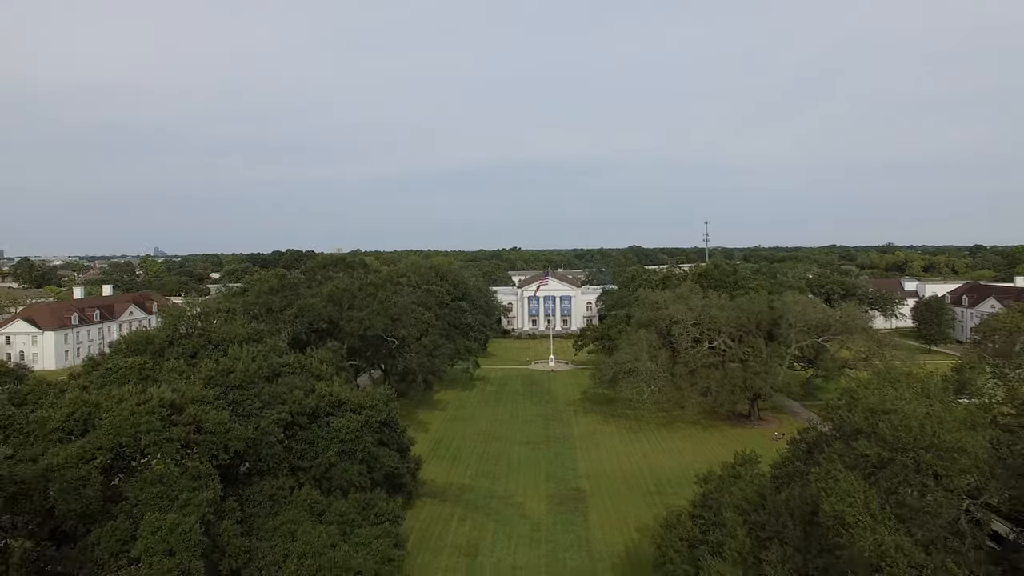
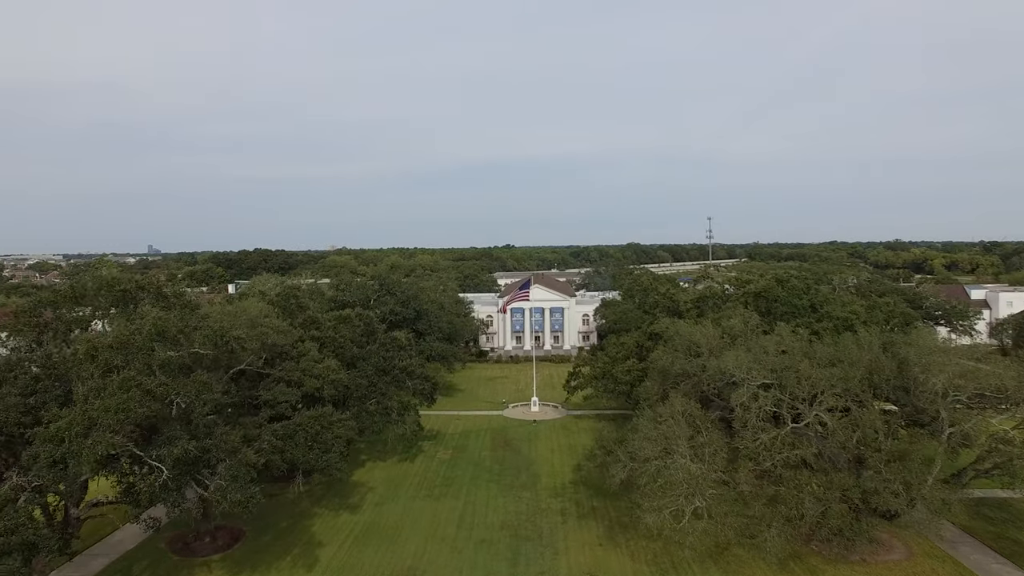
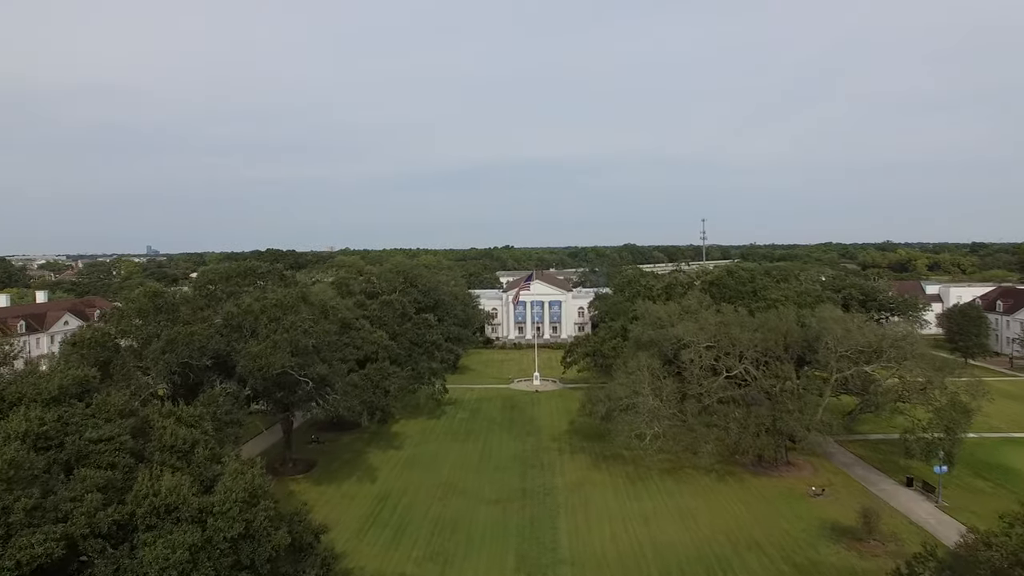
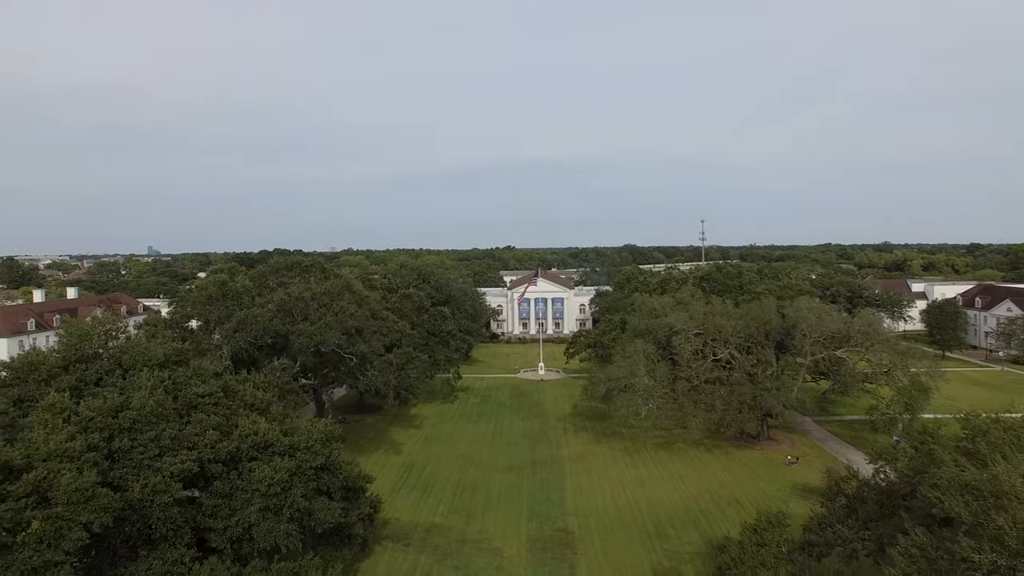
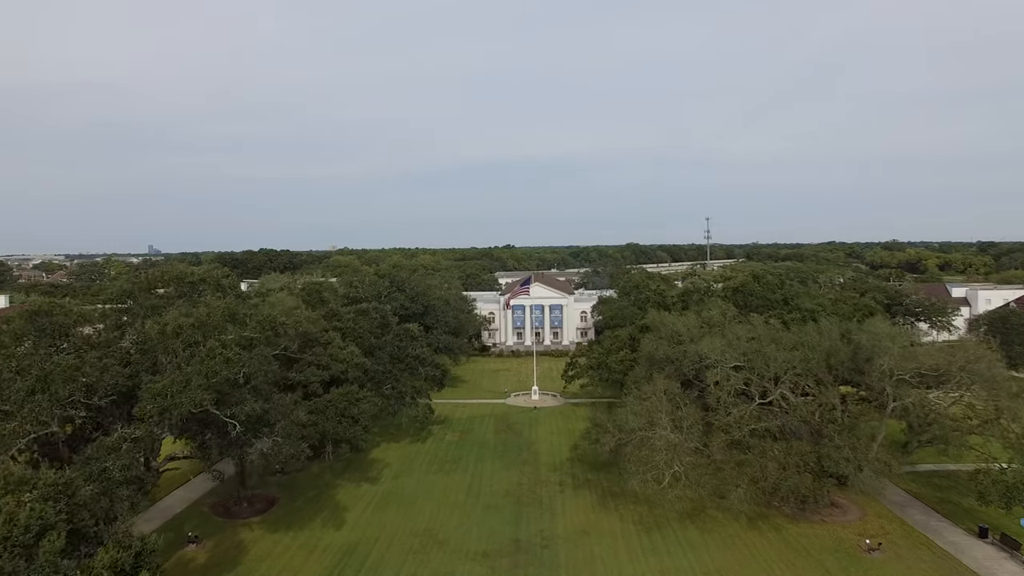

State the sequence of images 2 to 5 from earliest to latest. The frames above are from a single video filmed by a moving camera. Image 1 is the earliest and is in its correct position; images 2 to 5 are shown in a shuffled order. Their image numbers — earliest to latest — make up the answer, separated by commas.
4, 3, 5, 2
